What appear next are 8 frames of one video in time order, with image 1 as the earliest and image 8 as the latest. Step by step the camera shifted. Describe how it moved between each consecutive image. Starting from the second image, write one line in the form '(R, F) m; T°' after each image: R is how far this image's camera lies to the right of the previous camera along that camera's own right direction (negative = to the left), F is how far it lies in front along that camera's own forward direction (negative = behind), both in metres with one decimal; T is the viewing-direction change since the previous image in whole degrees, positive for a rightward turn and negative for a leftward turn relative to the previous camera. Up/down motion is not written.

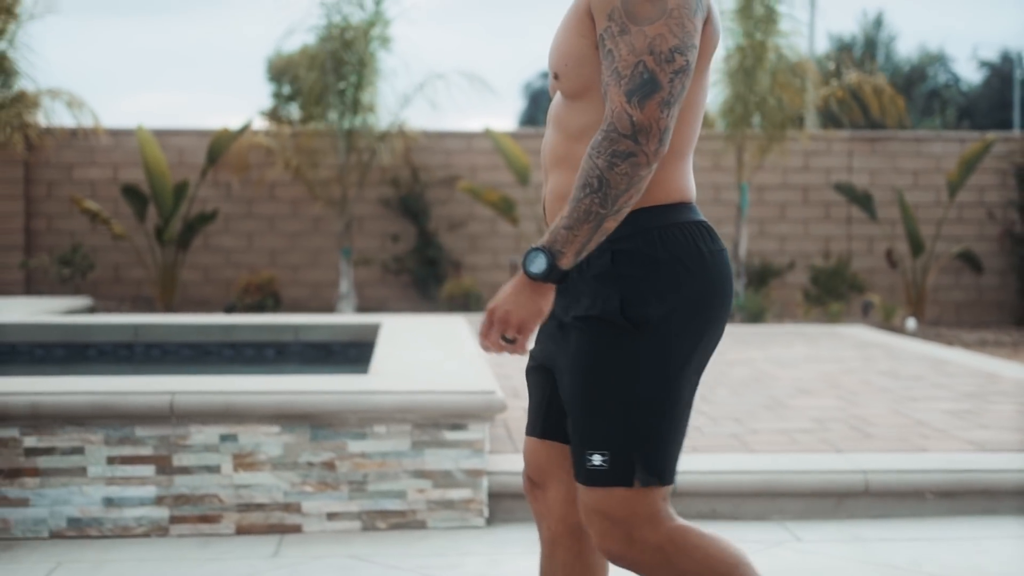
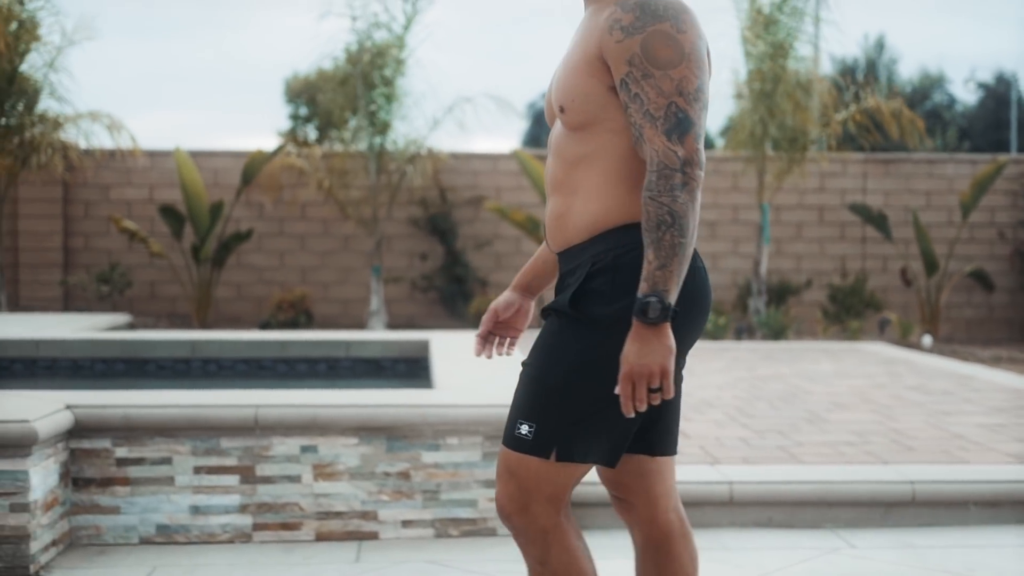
(-0.2, -0.2) m; 0°
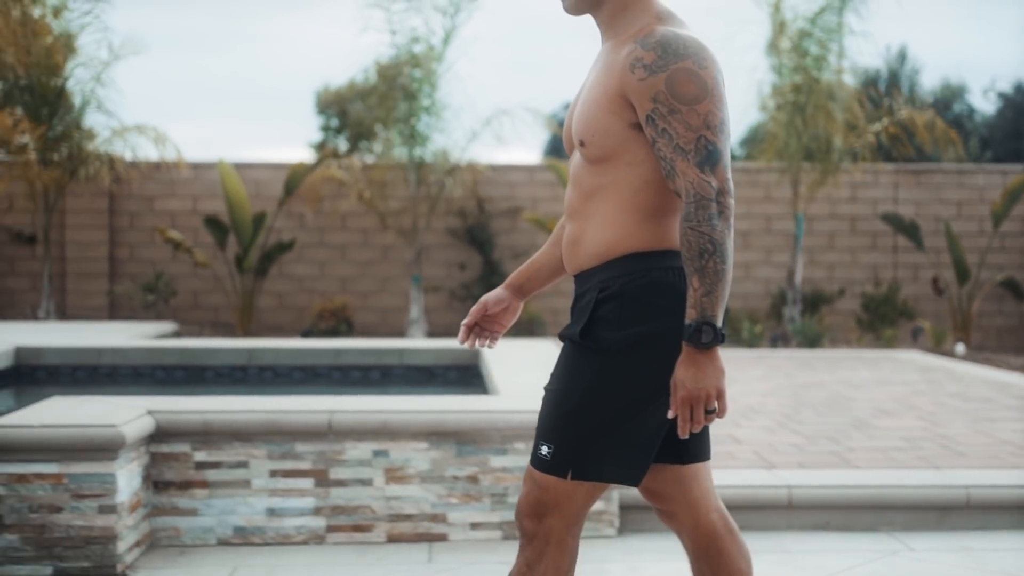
(-0.1, -0.1) m; -1°
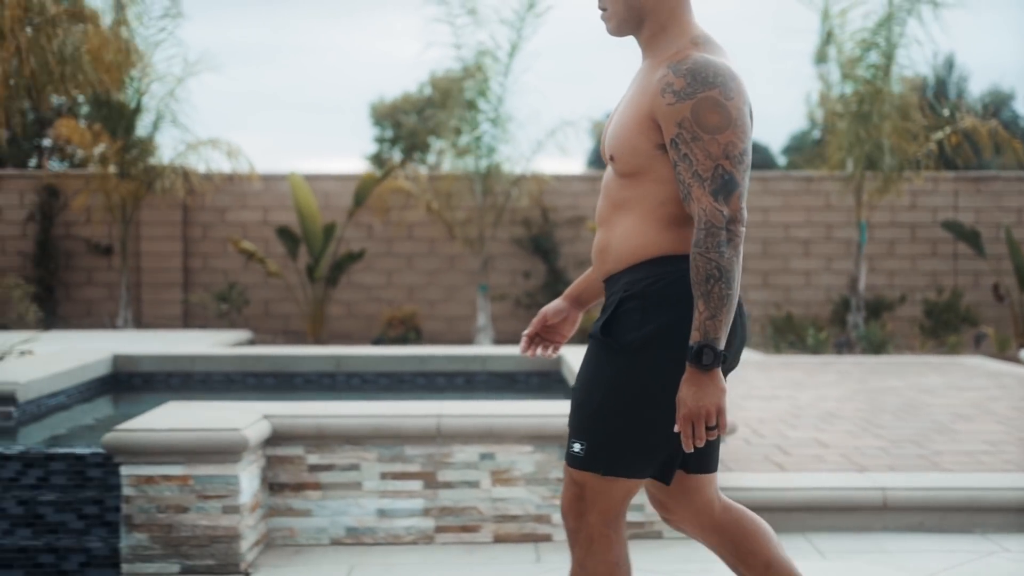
(-0.2, -0.1) m; -1°
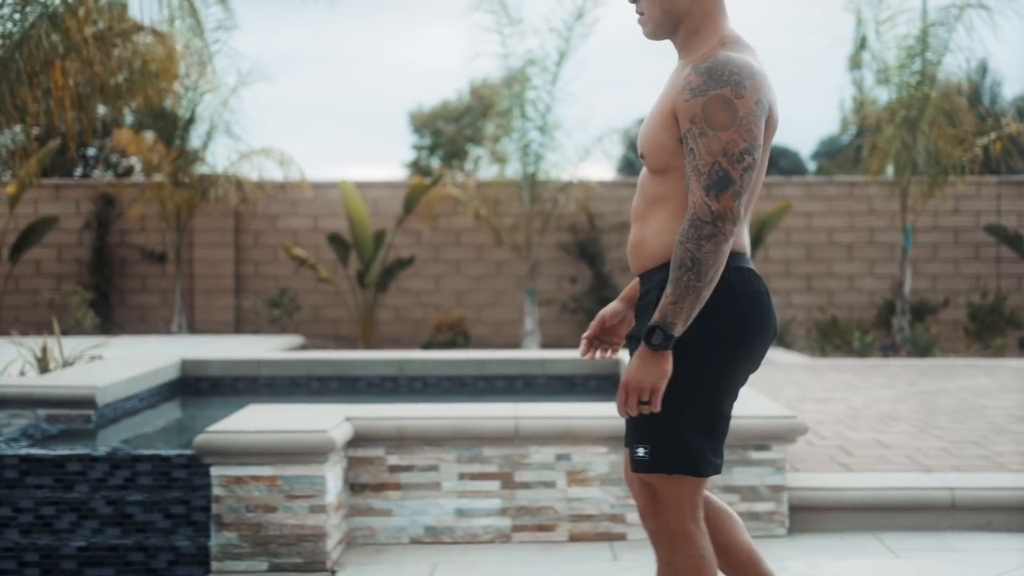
(-0.2, -0.1) m; -1°
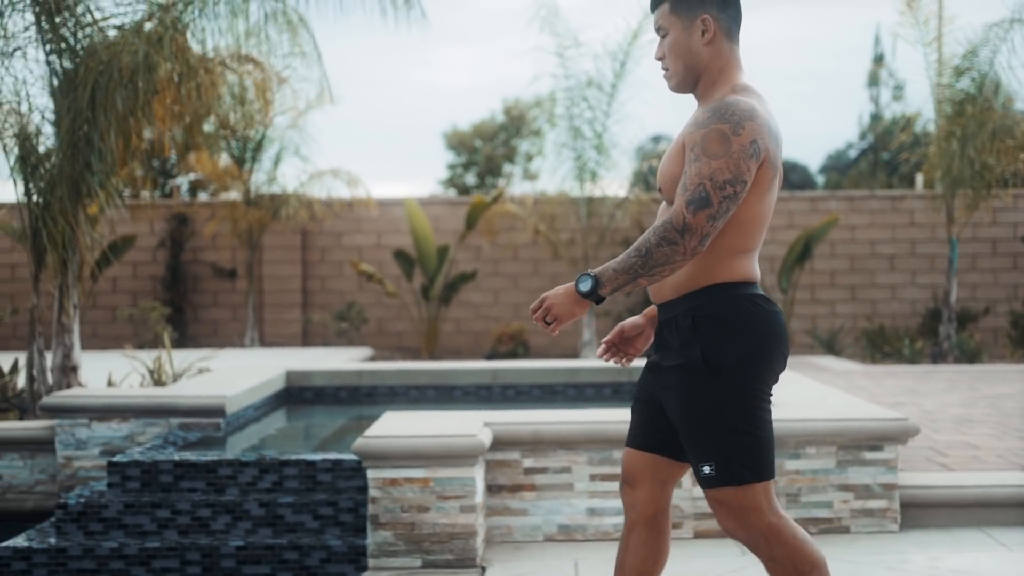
(-0.4, -0.3) m; 0°
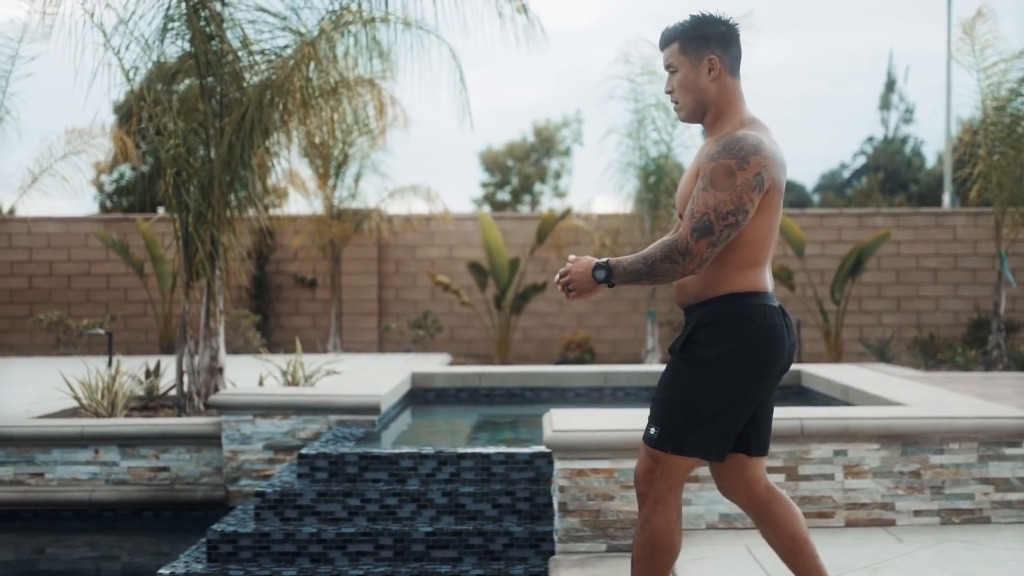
(-0.7, -0.3) m; +2°
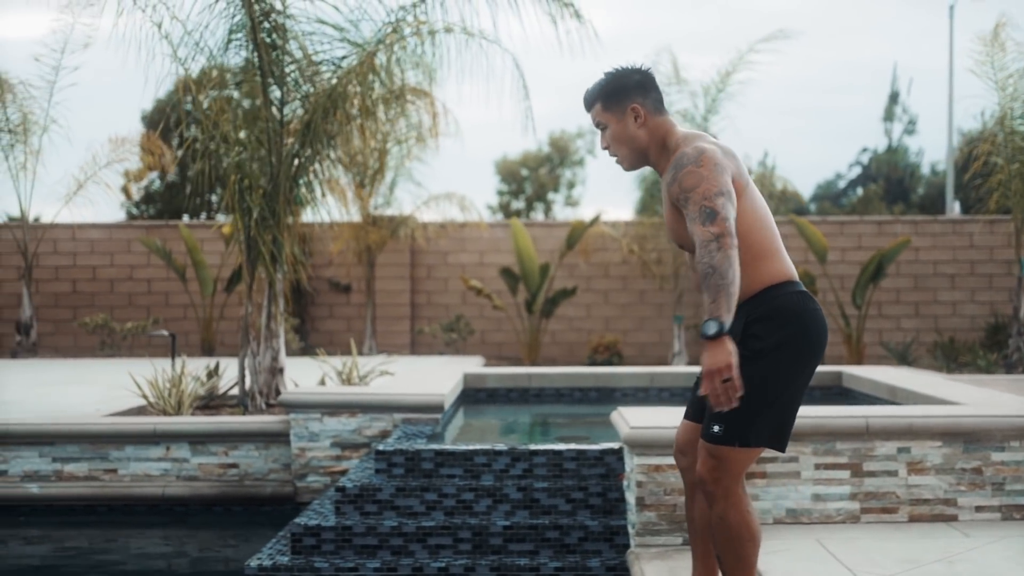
(-0.3, -0.1) m; +1°
